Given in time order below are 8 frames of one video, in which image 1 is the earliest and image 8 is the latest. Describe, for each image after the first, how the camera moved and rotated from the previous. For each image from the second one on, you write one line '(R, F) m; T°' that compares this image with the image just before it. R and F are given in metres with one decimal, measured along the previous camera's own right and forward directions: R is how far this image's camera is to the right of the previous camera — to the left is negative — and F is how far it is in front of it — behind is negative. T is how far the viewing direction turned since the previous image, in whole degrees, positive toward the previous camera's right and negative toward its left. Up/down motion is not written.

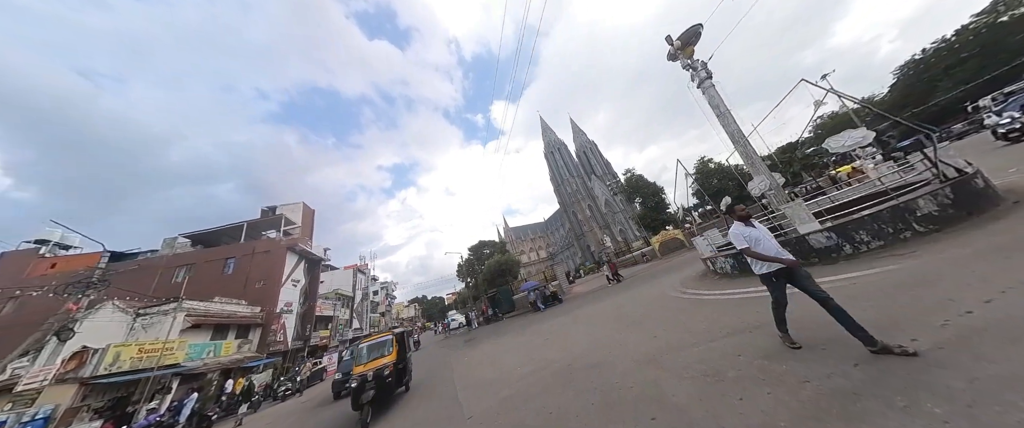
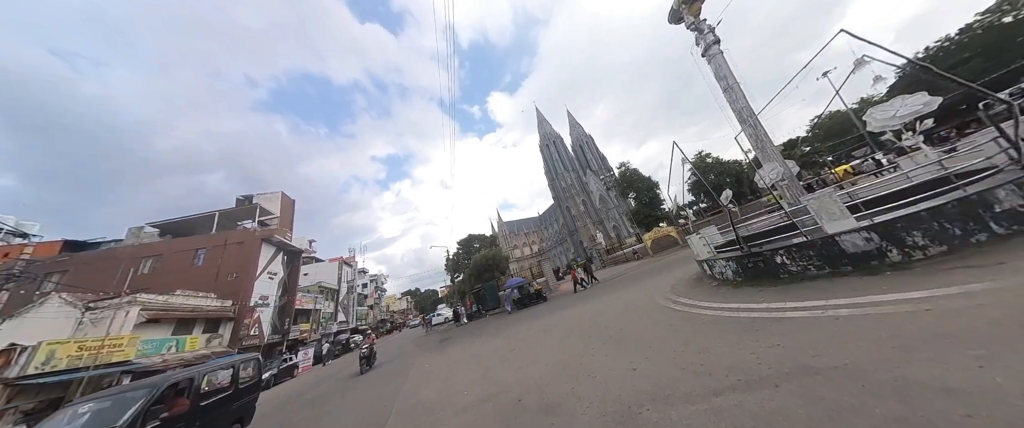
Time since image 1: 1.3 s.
(+1.0, +1.3) m; +1°
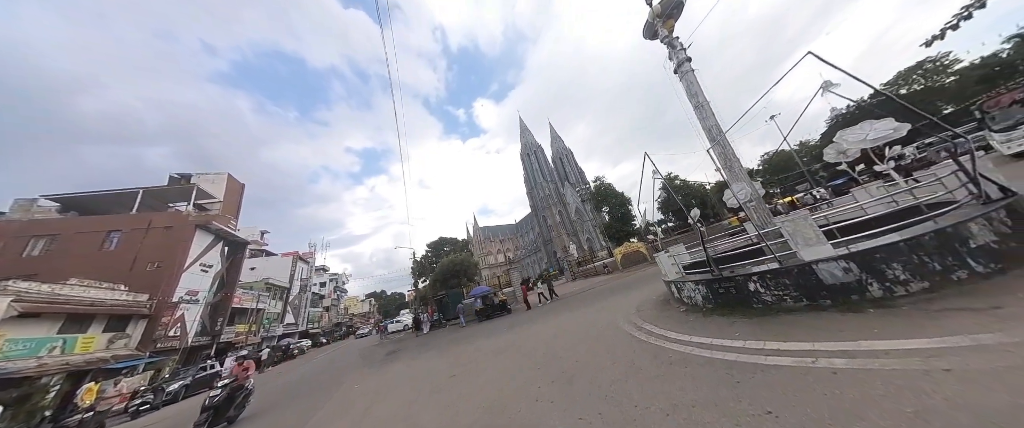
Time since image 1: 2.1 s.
(+0.6, +0.8) m; +5°
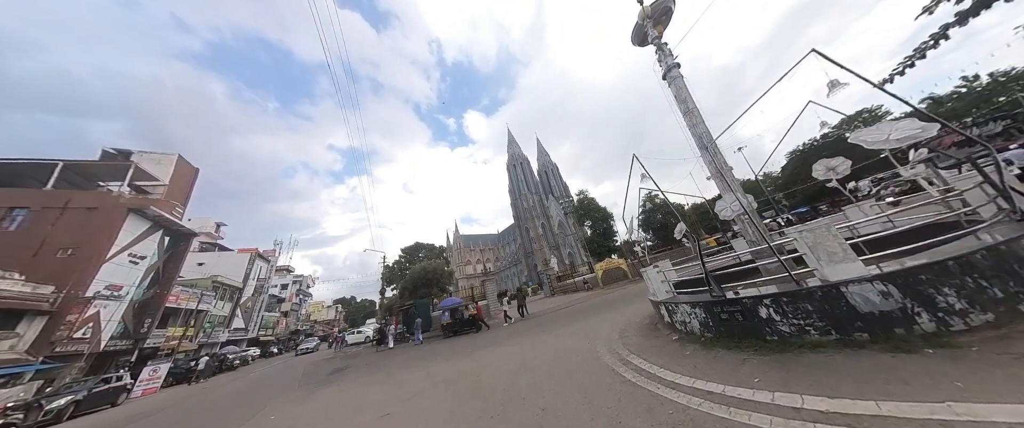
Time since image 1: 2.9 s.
(+0.4, +0.9) m; +4°
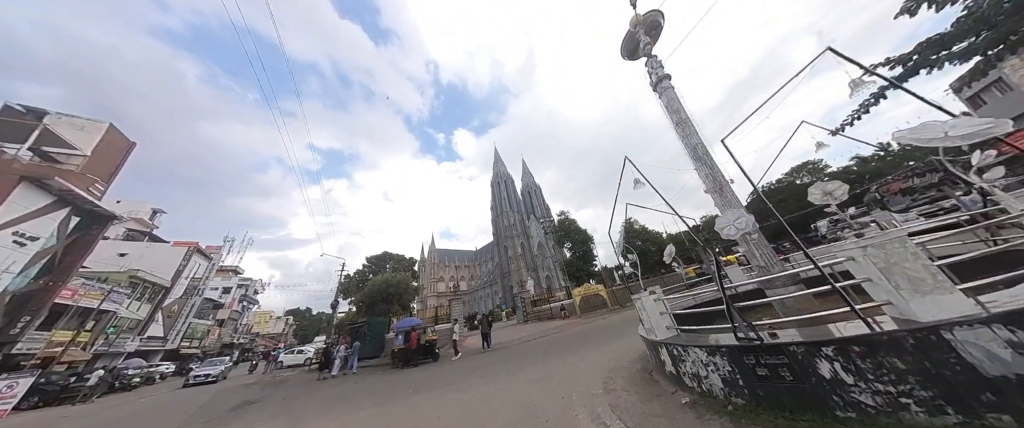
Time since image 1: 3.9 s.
(+0.3, +1.1) m; +4°
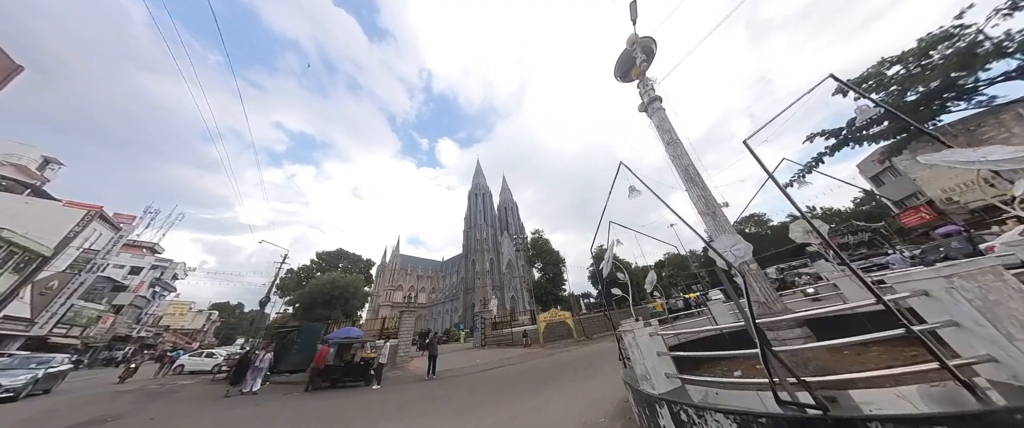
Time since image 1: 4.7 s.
(+0.1, +0.9) m; +6°
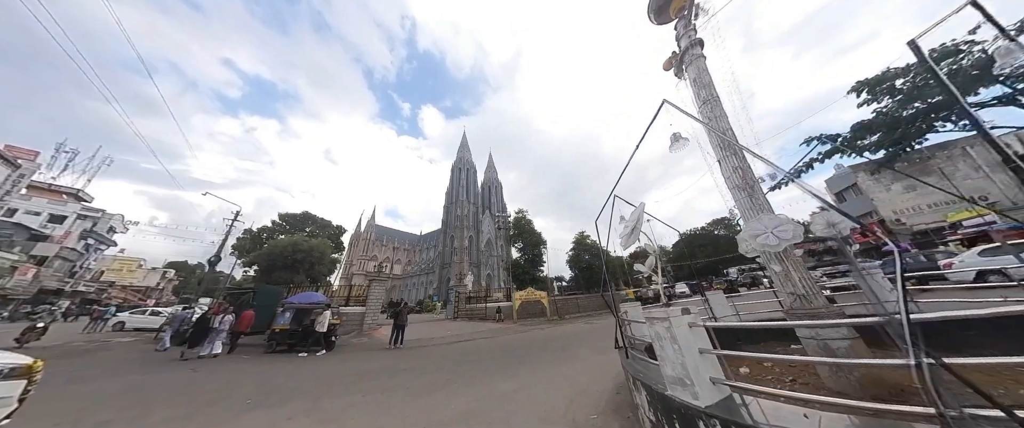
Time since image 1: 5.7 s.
(-0.1, +0.9) m; +5°
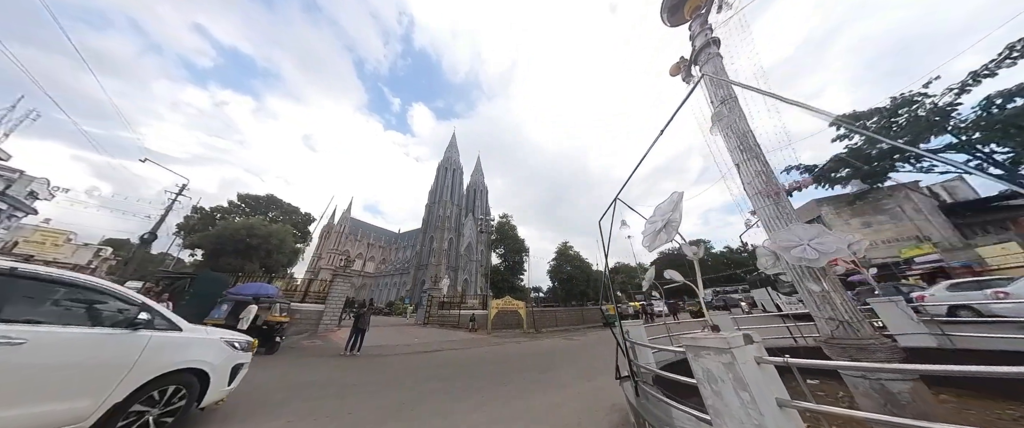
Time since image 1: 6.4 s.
(-0.1, +0.7) m; +4°
